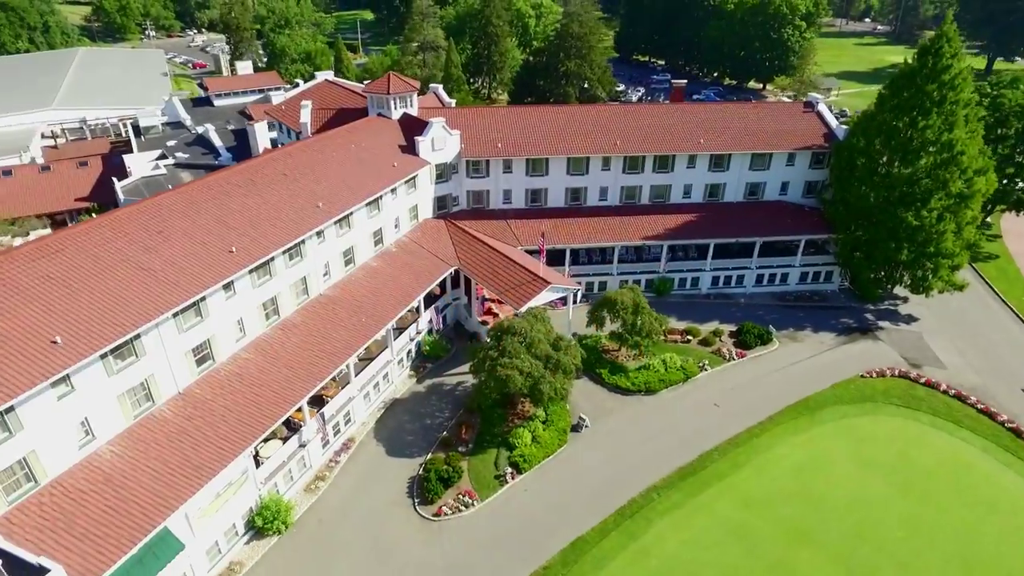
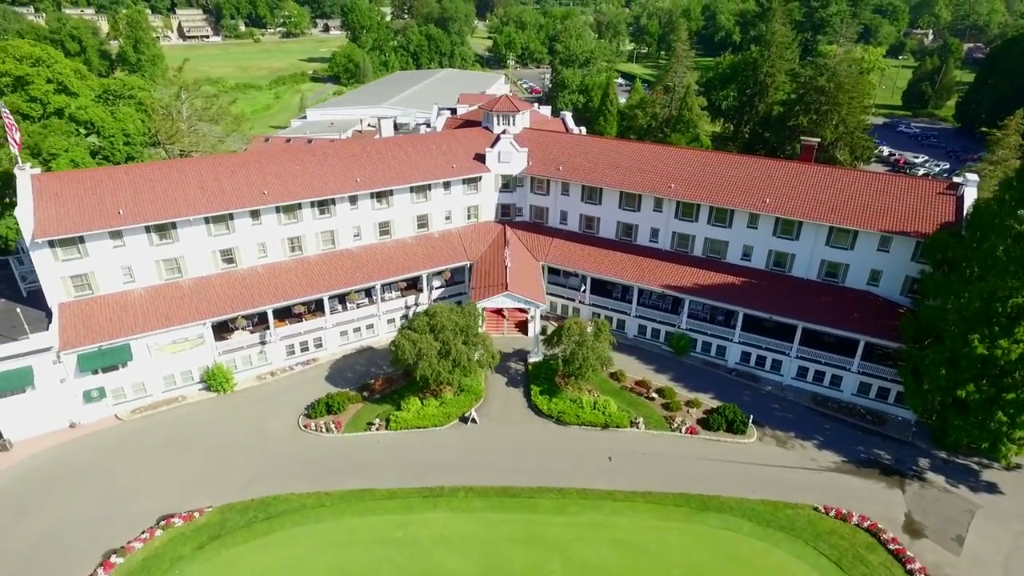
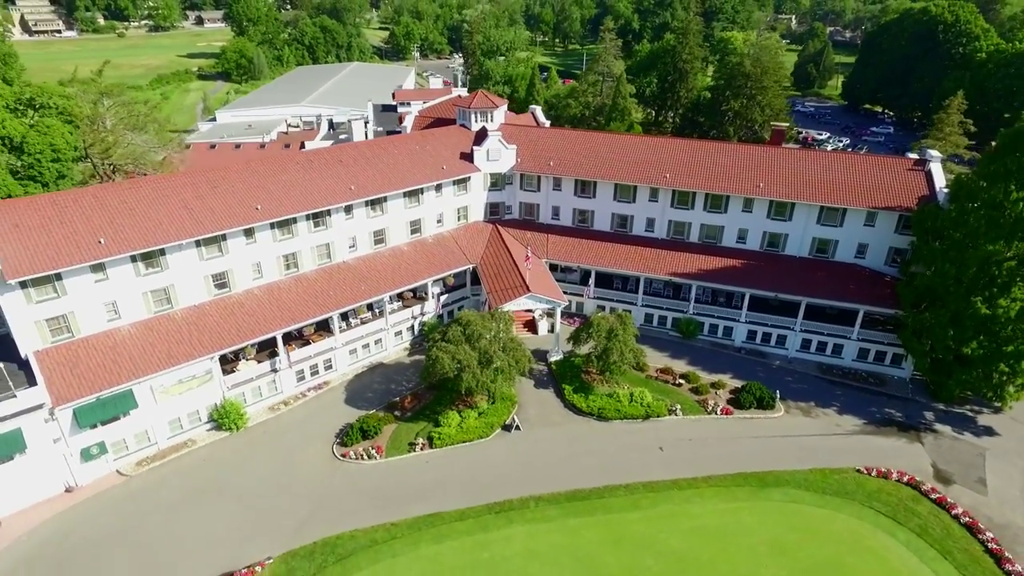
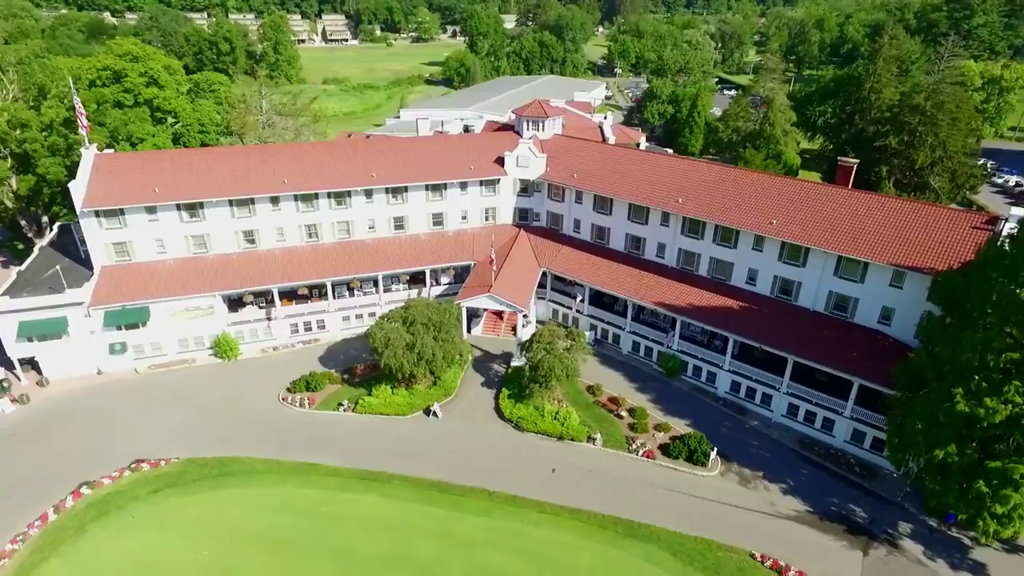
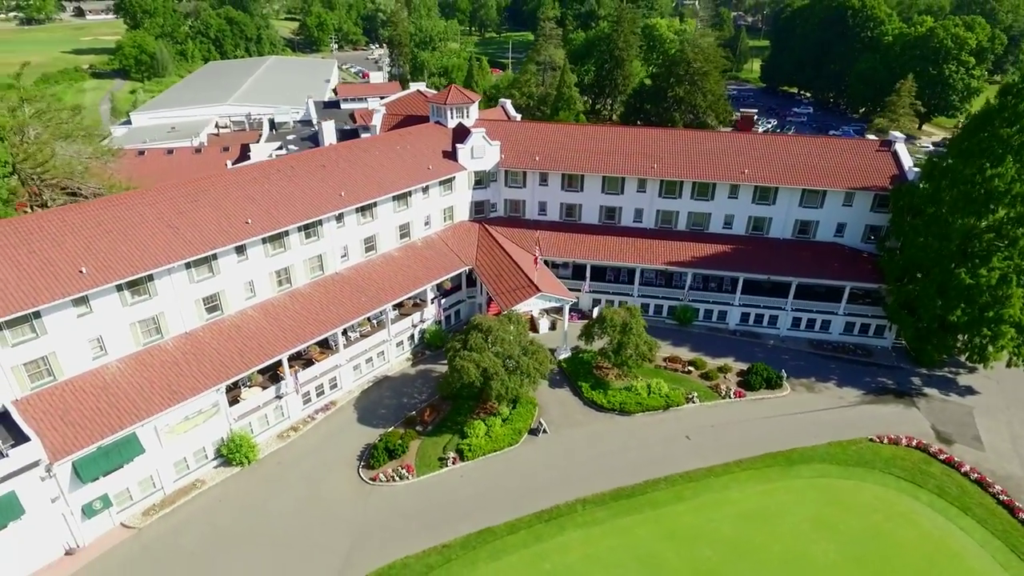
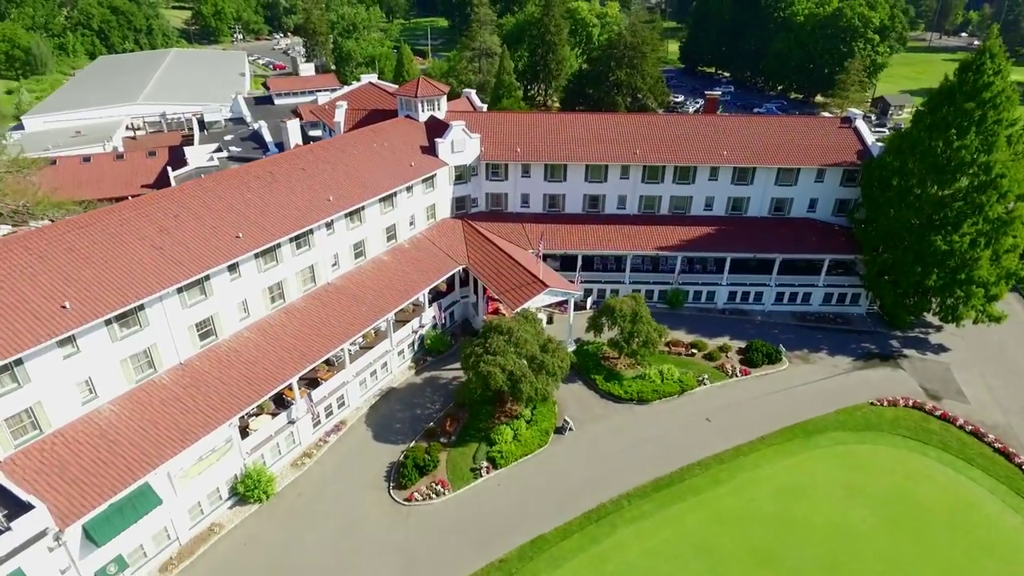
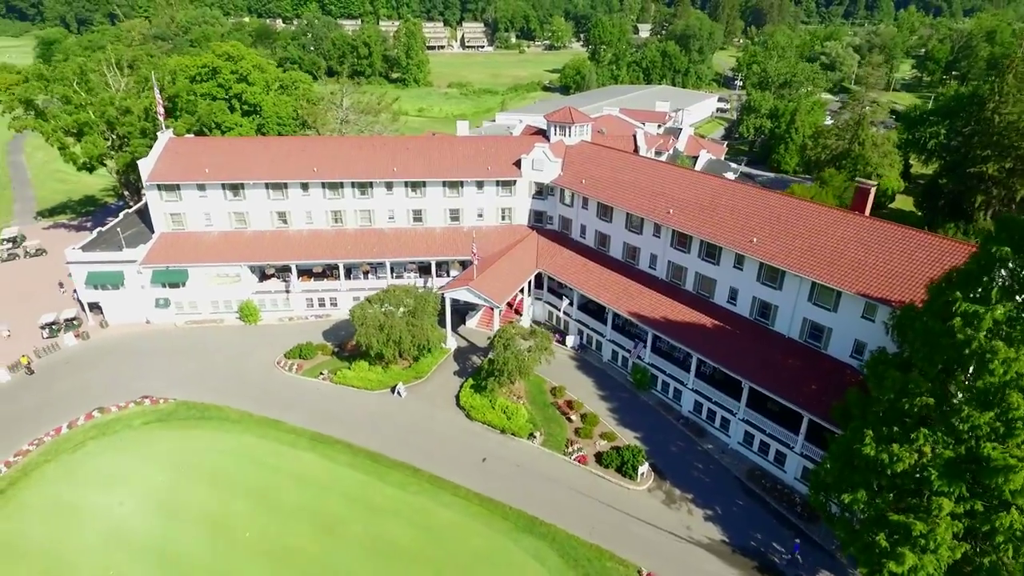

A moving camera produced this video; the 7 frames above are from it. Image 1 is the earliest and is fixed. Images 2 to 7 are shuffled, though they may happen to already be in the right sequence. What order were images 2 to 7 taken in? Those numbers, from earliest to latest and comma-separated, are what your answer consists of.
6, 5, 3, 2, 4, 7
